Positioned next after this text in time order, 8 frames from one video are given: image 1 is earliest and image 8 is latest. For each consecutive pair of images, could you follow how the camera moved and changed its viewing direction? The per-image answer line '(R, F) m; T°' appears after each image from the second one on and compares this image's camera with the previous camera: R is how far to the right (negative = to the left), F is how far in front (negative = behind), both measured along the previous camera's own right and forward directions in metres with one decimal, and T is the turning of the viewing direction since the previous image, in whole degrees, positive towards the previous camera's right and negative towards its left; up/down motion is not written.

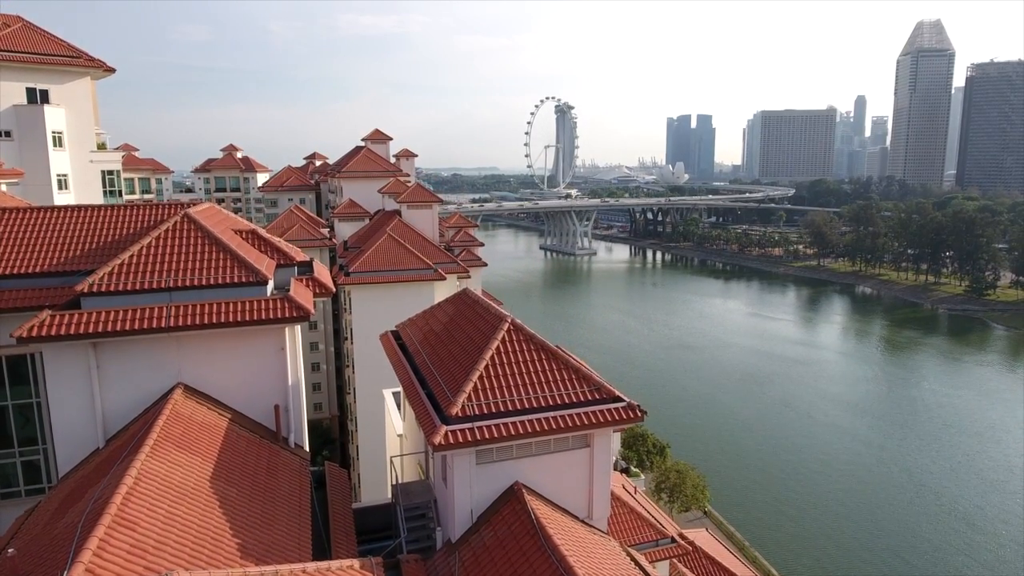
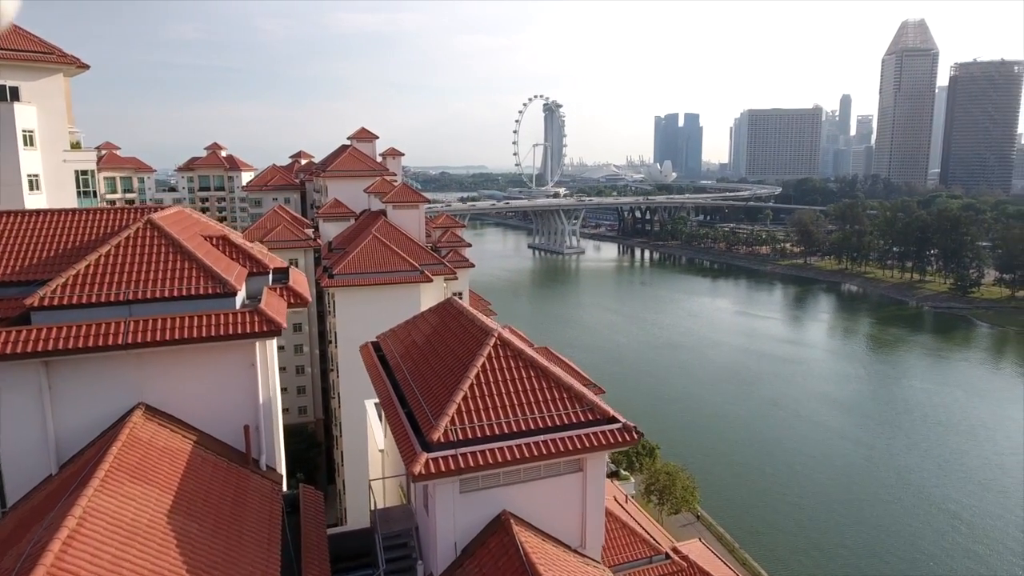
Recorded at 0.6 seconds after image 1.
(0.0, +0.2) m; +1°
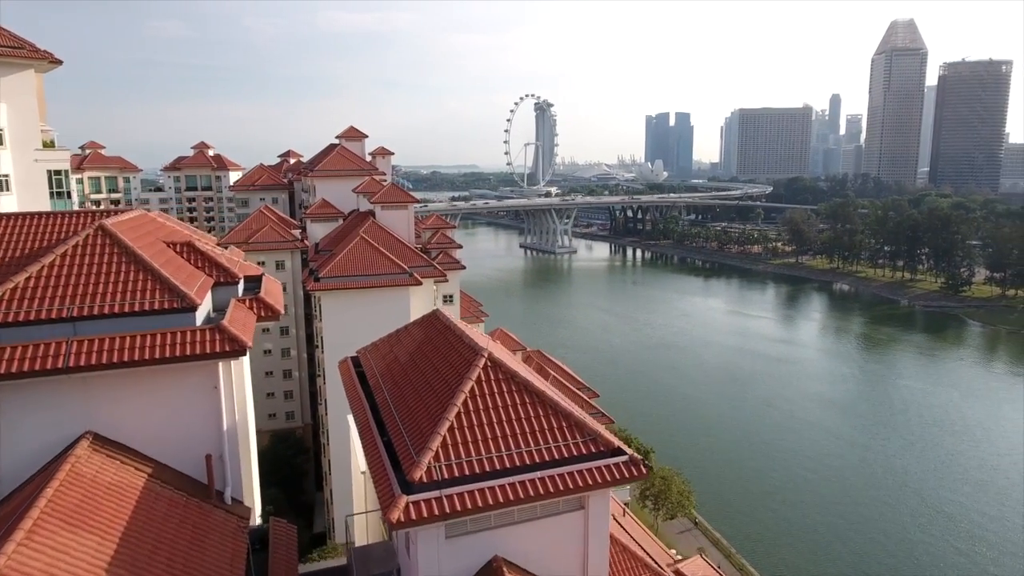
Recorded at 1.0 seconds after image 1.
(0.0, +0.2) m; +1°
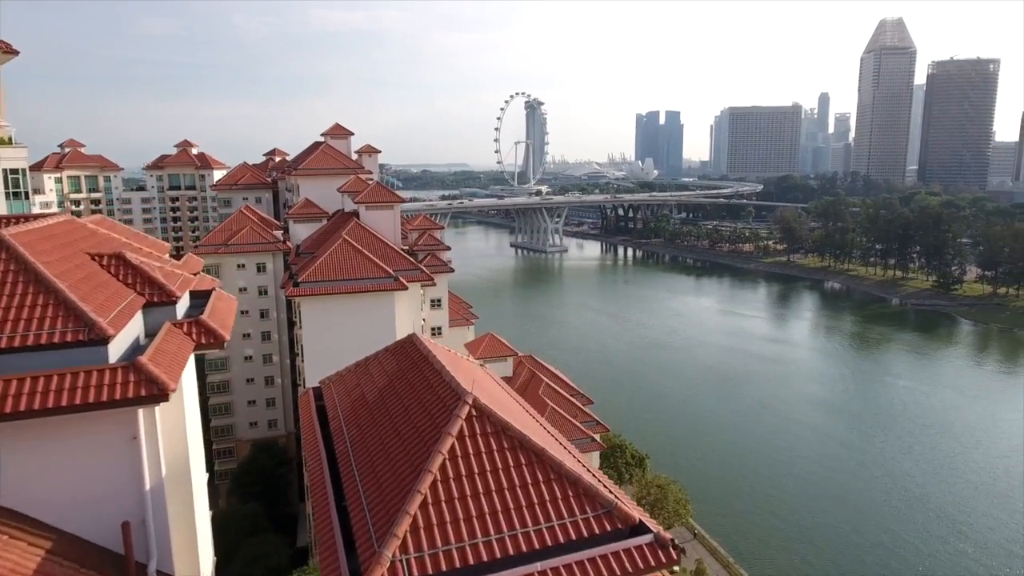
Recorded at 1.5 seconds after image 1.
(0.0, +0.4) m; +1°
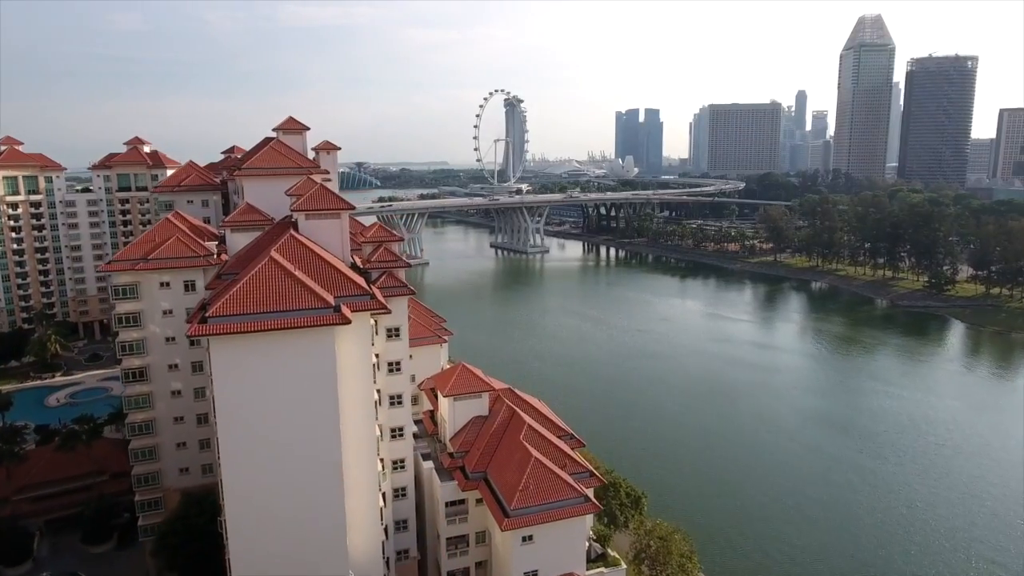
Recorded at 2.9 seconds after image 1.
(+0.1, +1.6) m; +2°
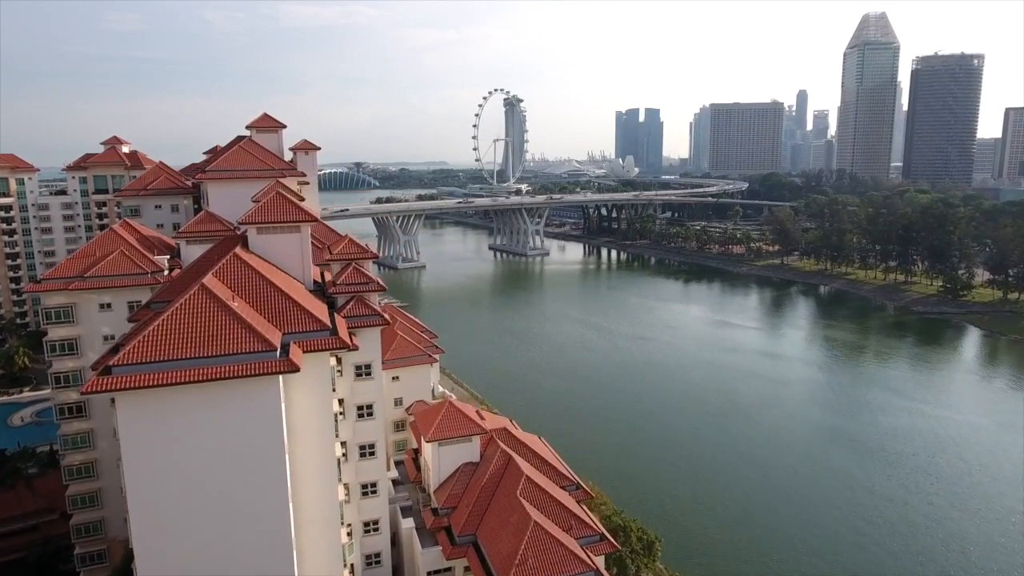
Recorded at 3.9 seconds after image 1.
(0.0, +1.3) m; 0°
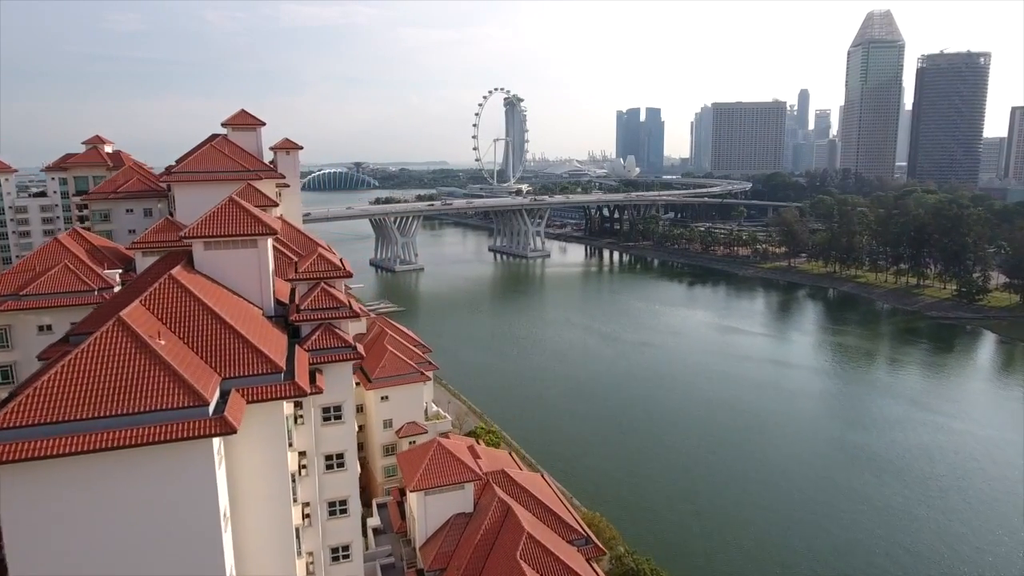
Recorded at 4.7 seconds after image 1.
(0.0, +1.0) m; 0°
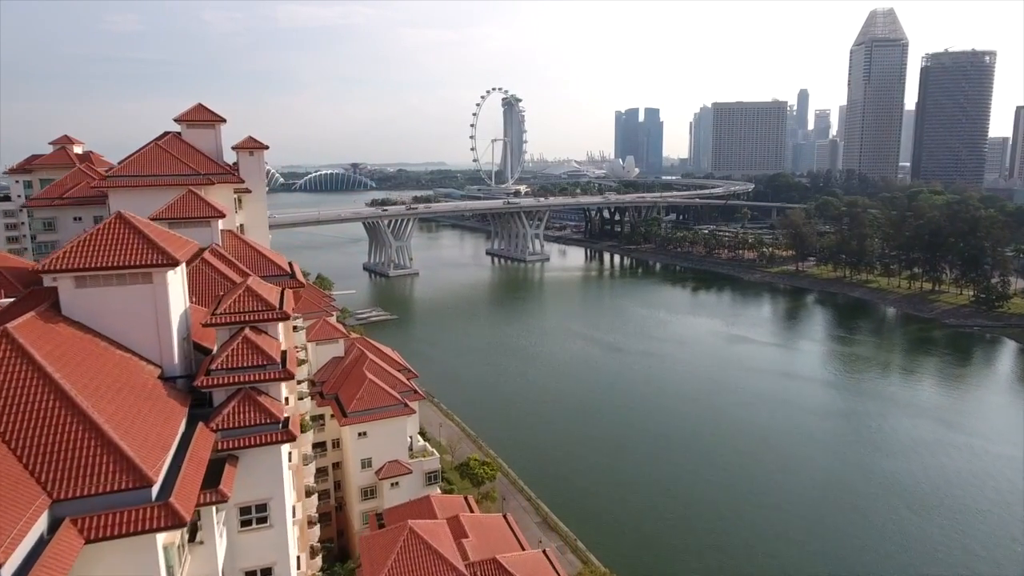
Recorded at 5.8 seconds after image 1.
(0.0, +1.4) m; 0°
